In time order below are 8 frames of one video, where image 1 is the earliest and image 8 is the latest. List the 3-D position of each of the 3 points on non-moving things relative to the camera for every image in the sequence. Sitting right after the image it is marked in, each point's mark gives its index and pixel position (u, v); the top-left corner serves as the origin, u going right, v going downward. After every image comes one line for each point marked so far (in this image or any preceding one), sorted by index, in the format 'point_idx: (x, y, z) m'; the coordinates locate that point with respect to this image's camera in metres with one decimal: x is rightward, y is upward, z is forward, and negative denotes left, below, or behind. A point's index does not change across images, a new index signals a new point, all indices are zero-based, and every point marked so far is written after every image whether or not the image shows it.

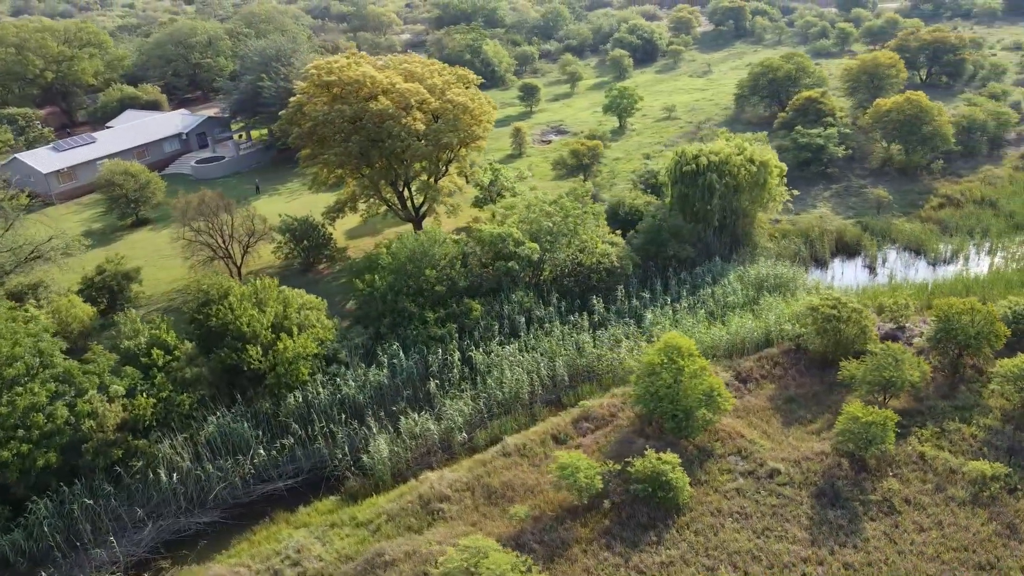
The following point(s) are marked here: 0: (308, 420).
0: (-4.4, -2.8, +17.3) m
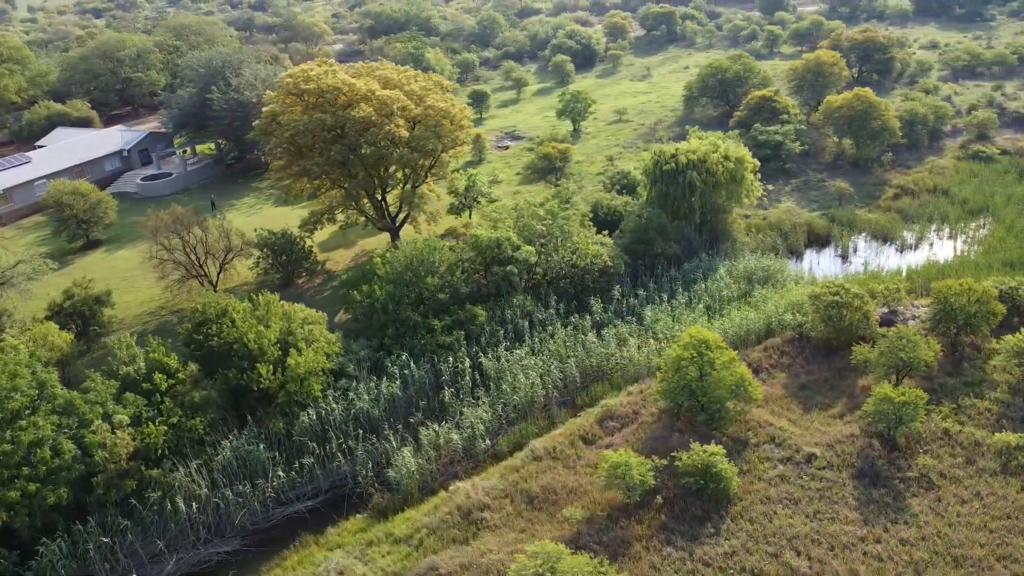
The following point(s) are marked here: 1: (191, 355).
0: (-3.9, -3.1, +16.7) m
1: (-6.8, -1.4, +17.1) m
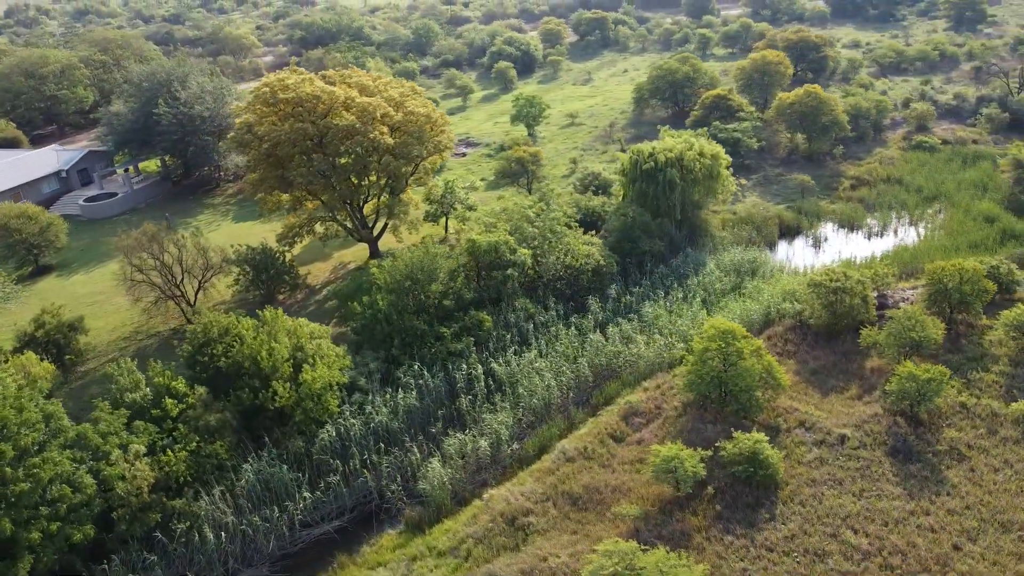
0: (-3.3, -3.3, +16.2) m
1: (-6.3, -1.8, +16.2) m
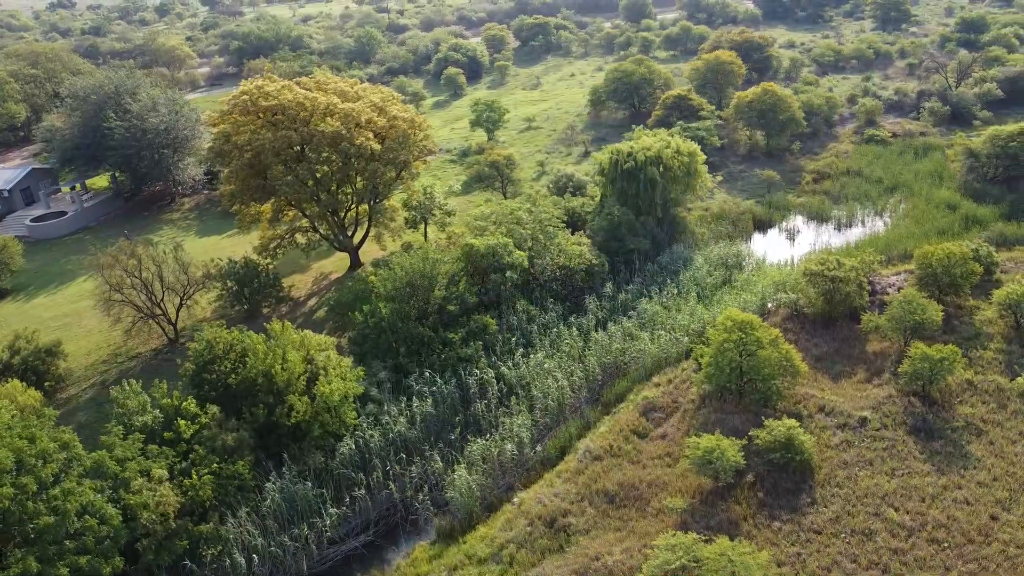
0: (-2.9, -3.5, +15.7) m
1: (-5.9, -2.1, +15.6) m
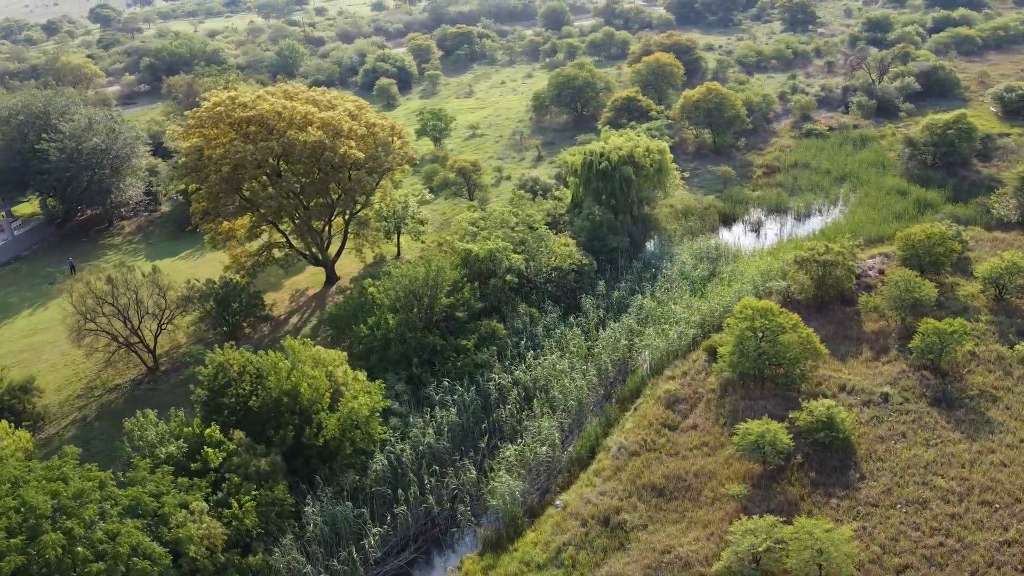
0: (-2.1, -3.7, +15.2) m
1: (-5.2, -2.5, +14.7) m
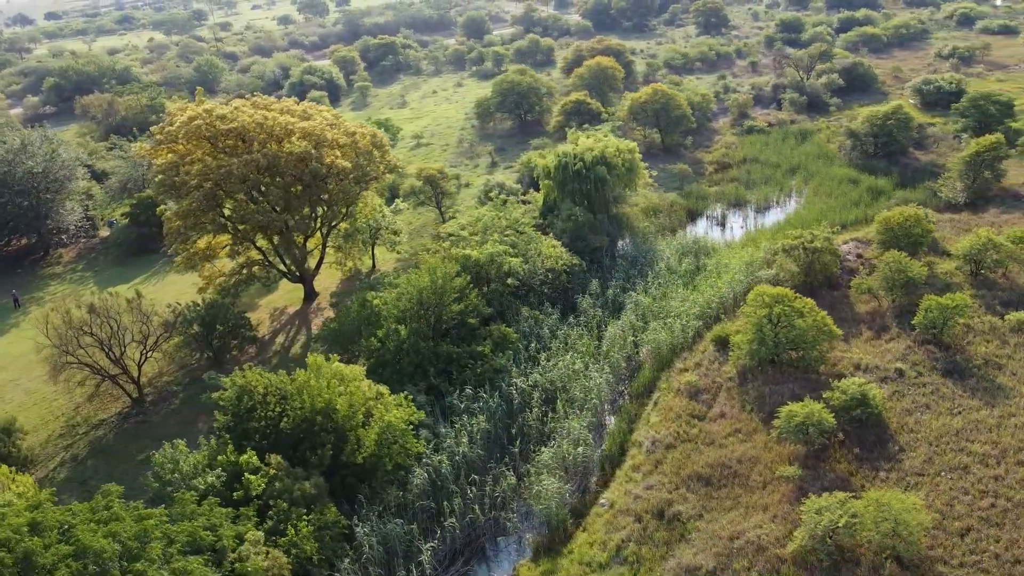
0: (-1.3, -3.8, +14.8) m
1: (-4.4, -2.8, +13.9) m
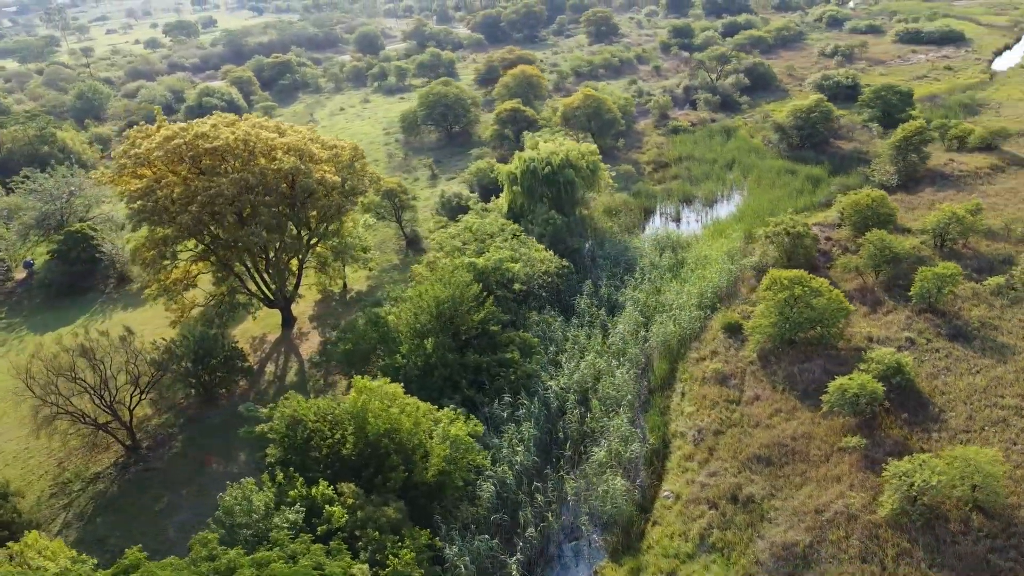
0: (-0.1, -3.9, +14.3) m
1: (-3.0, -3.1, +13.0) m
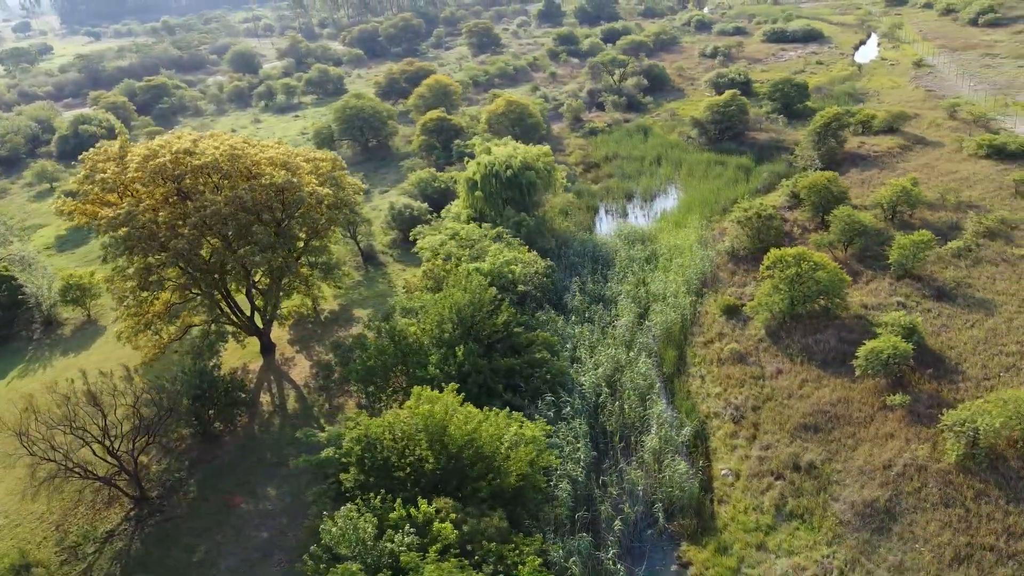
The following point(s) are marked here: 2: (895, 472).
0: (+1.3, -3.8, +14.1) m
1: (-1.5, -3.2, +12.4) m
2: (+6.5, -3.1, +13.7) m
